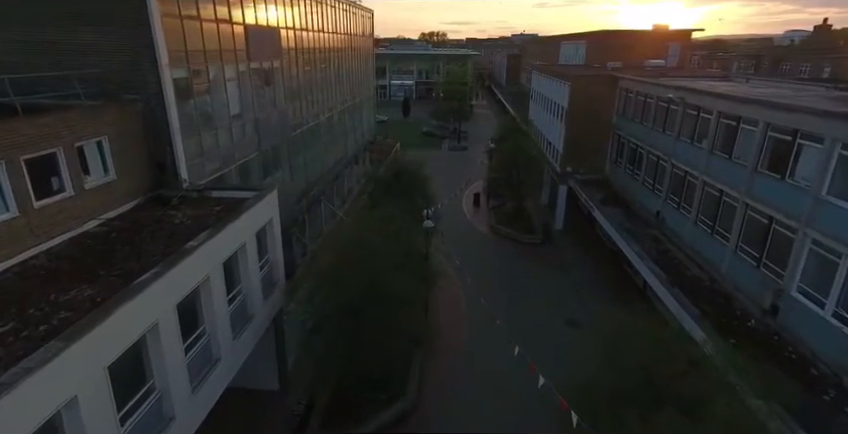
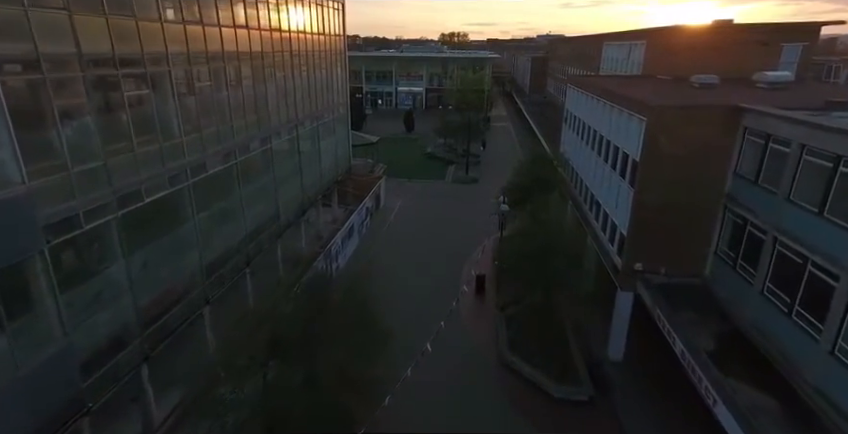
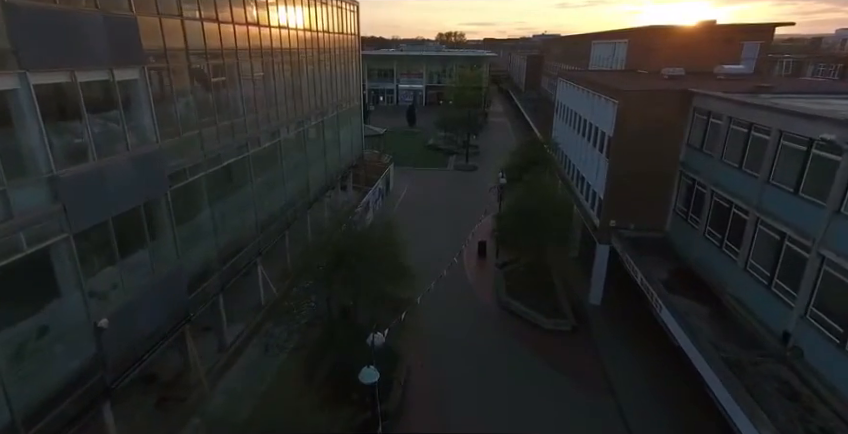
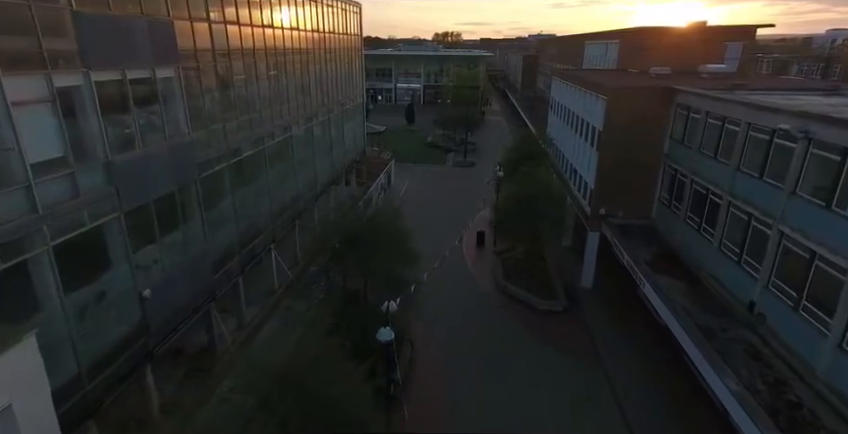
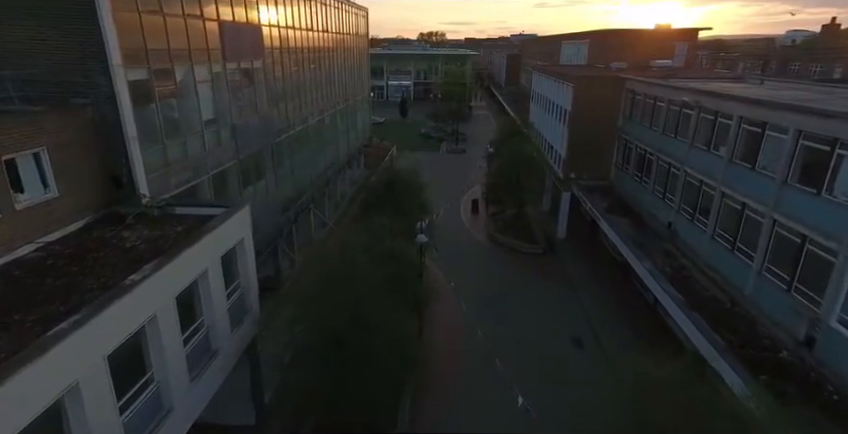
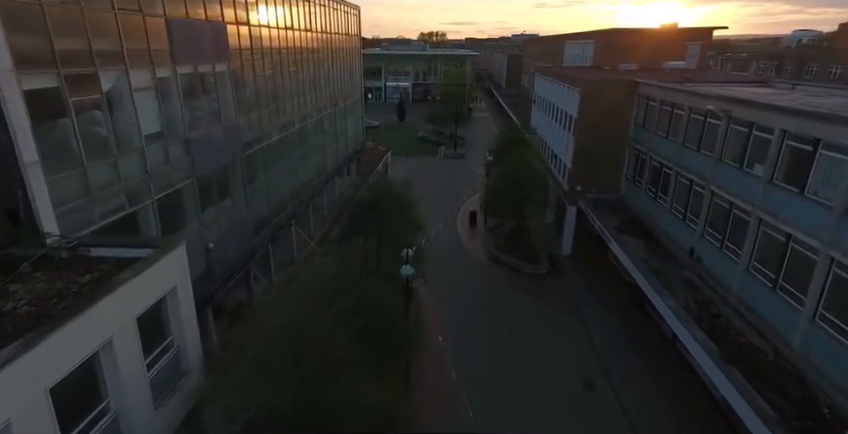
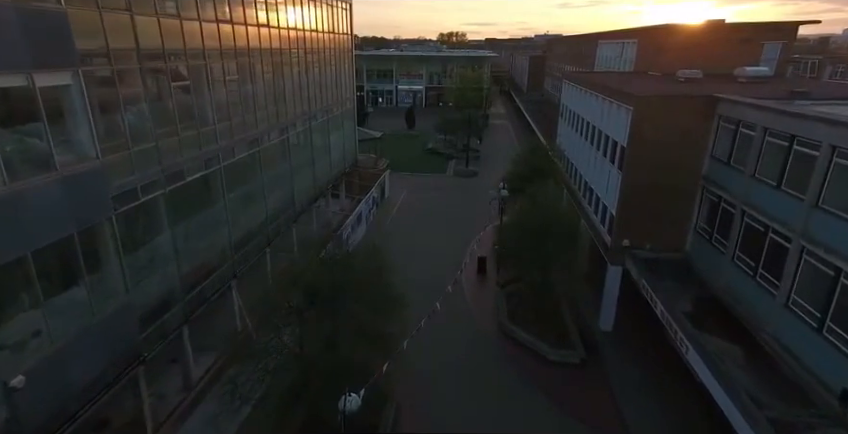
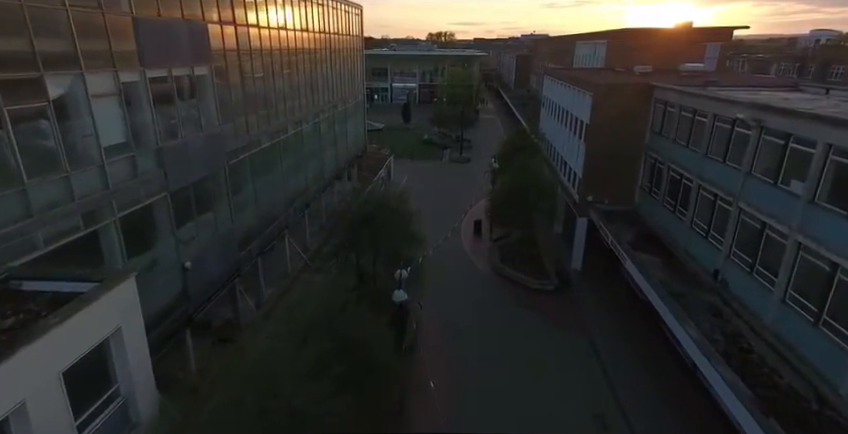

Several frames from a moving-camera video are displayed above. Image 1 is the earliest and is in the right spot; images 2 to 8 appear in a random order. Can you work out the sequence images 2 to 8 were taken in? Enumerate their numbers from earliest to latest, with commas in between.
5, 6, 8, 4, 3, 7, 2
